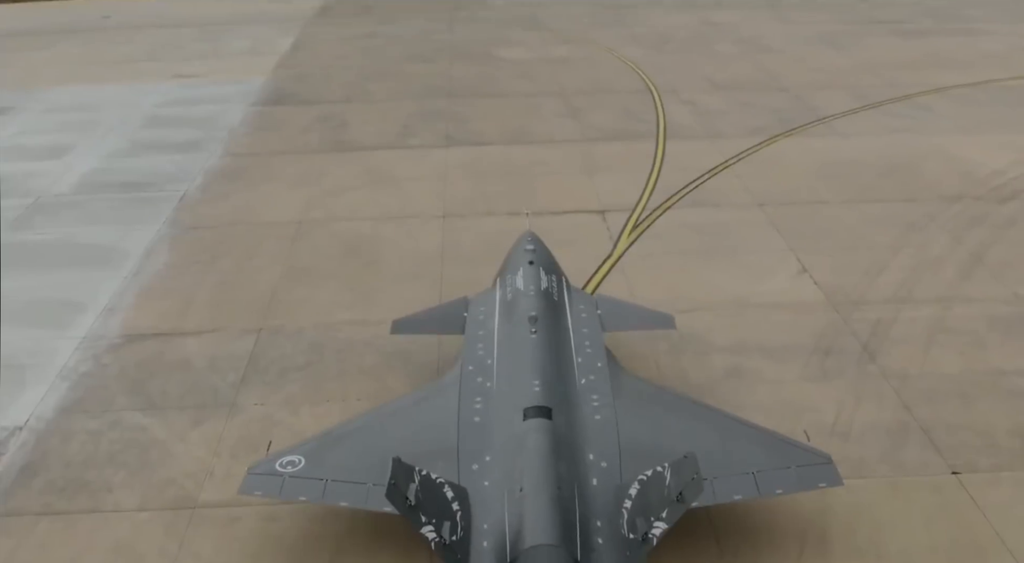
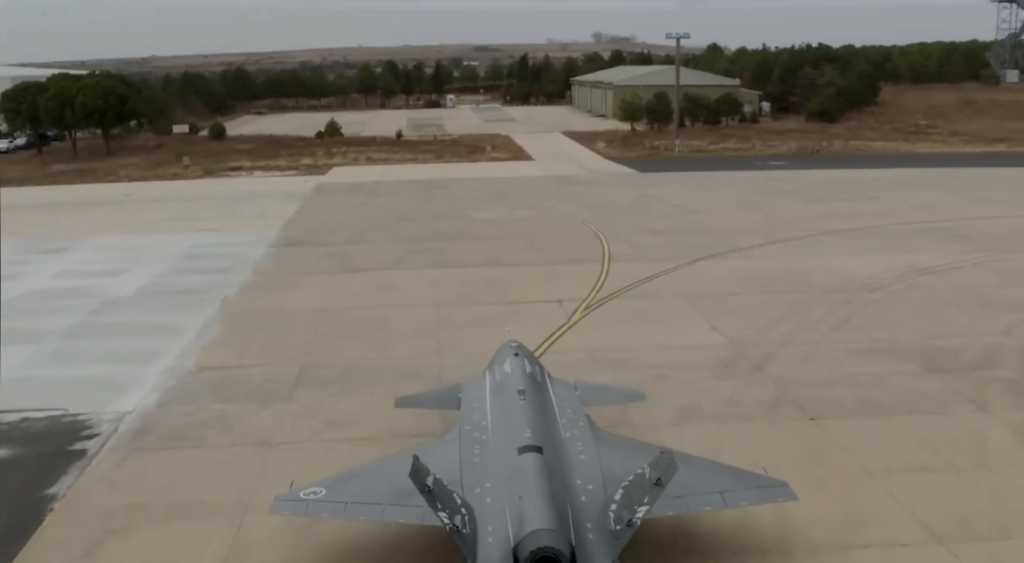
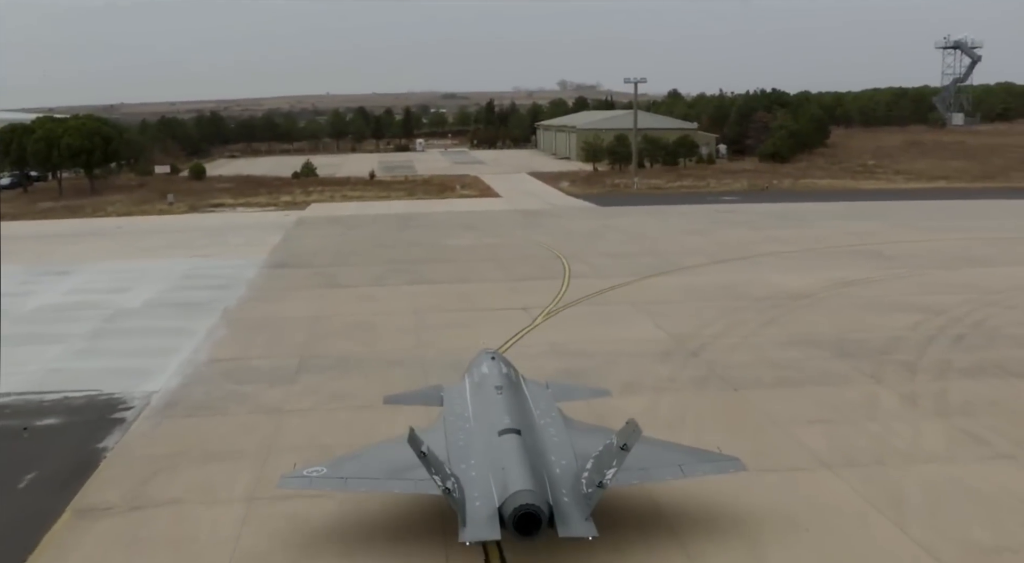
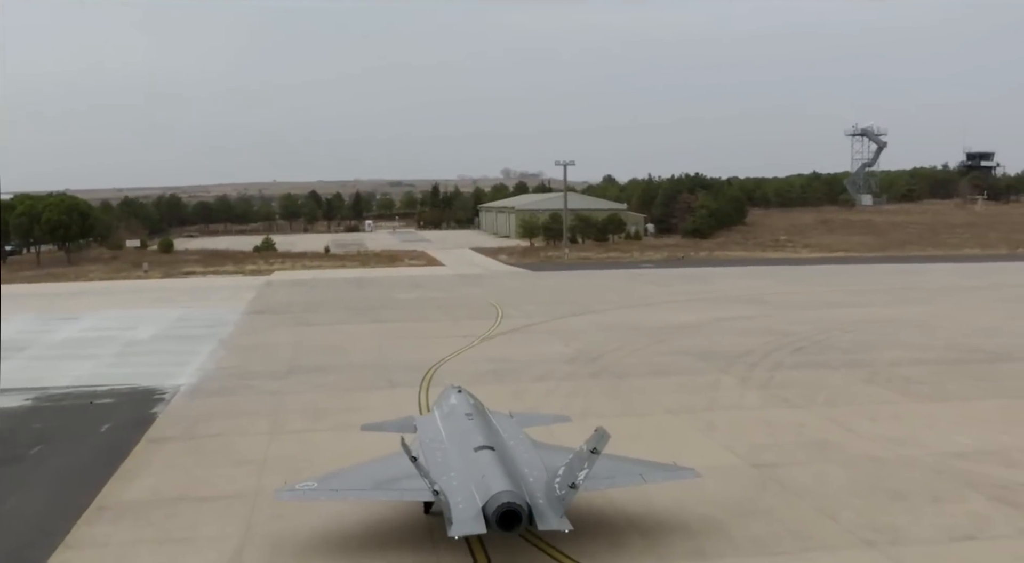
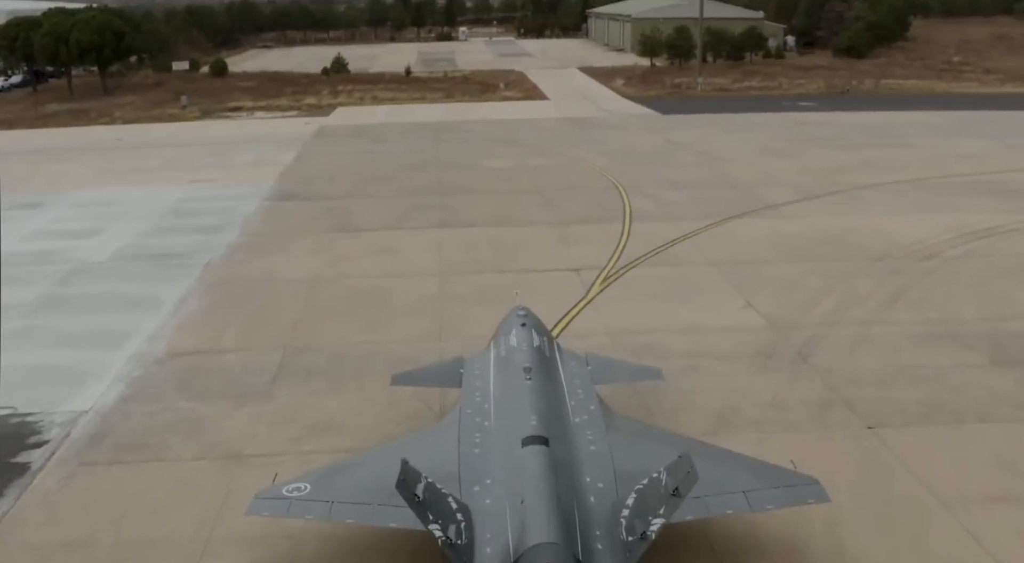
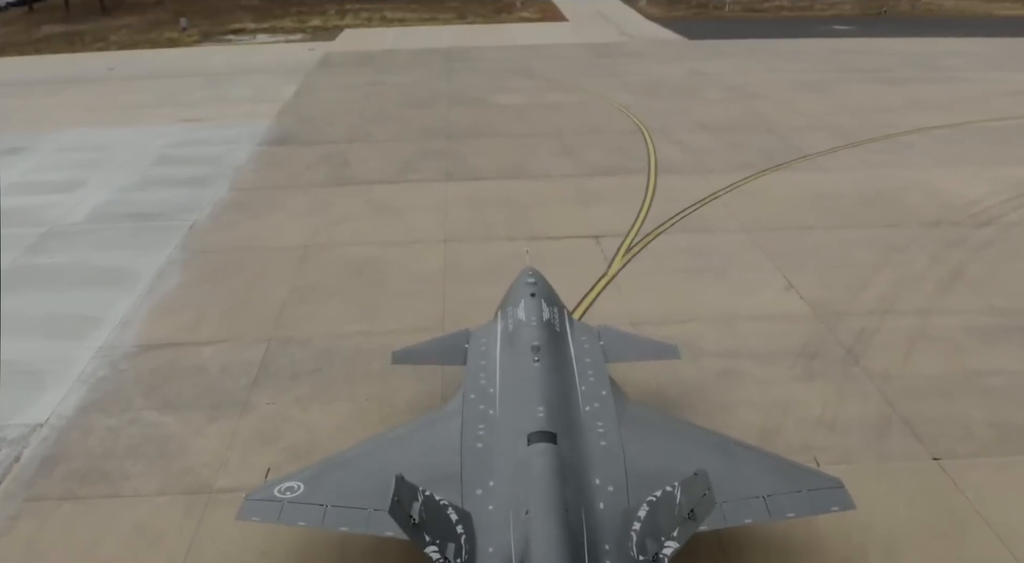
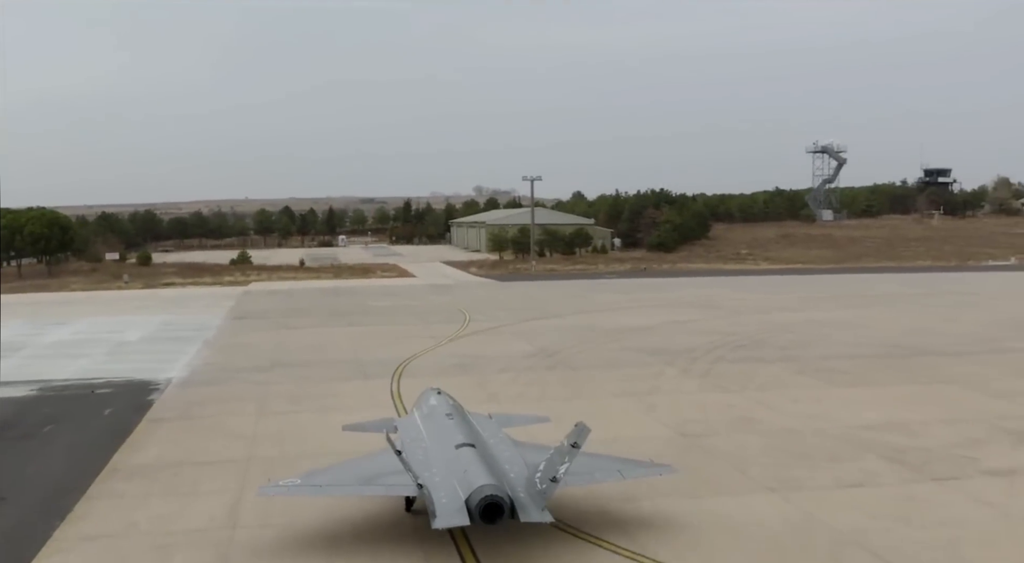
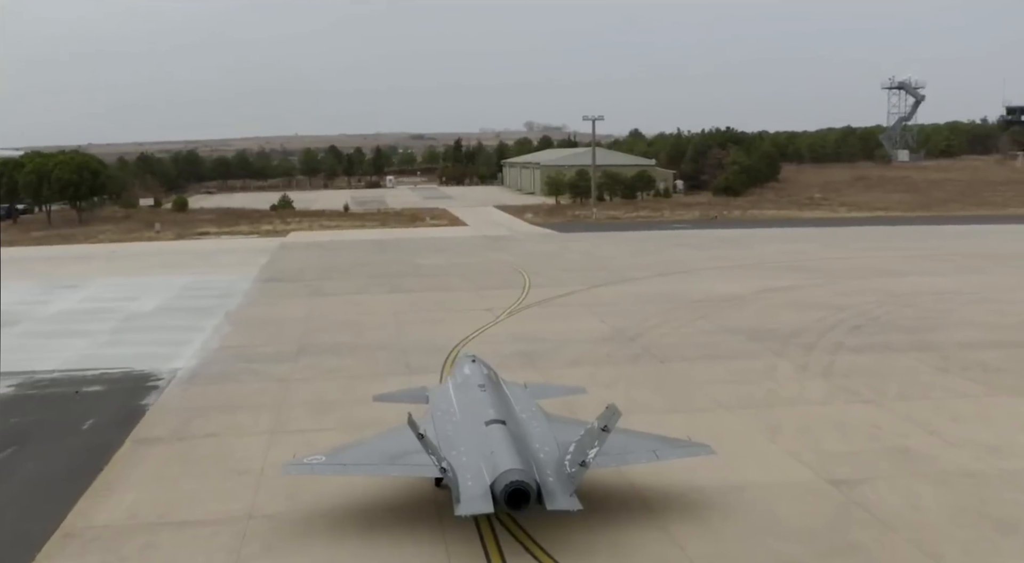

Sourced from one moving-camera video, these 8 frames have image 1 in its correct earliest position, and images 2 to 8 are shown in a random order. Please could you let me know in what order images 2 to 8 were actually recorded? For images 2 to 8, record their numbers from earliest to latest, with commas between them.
6, 5, 2, 3, 8, 4, 7
